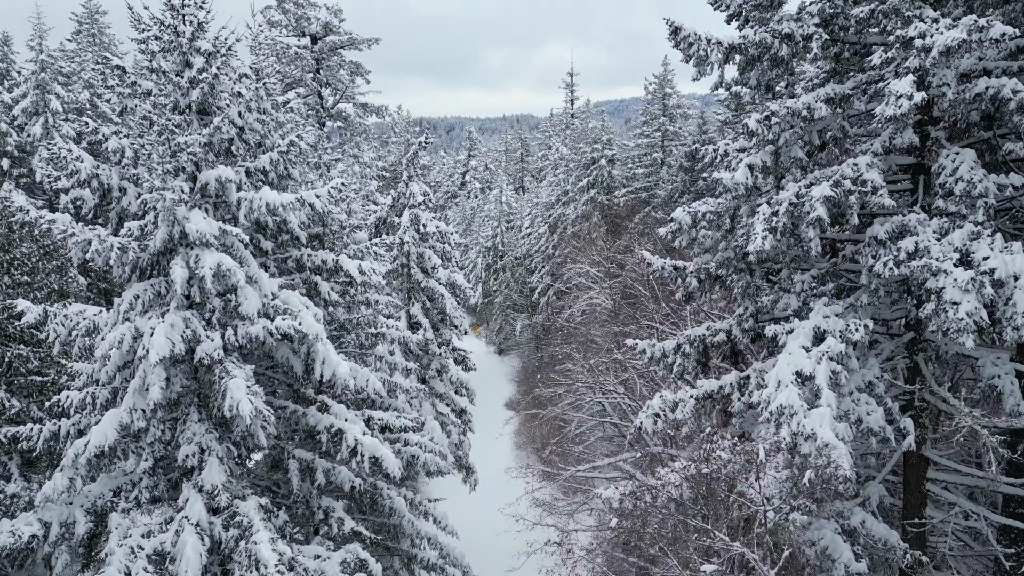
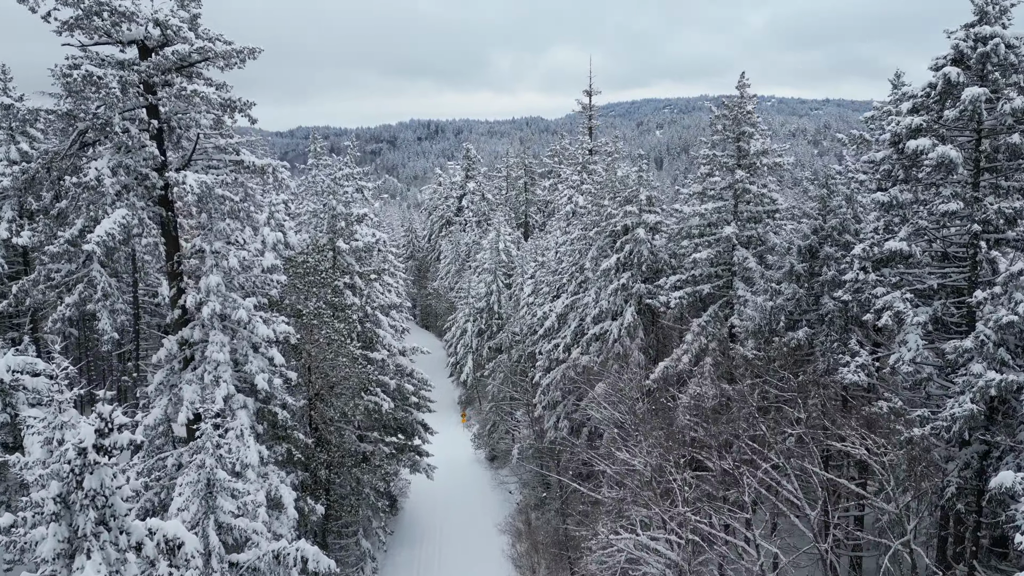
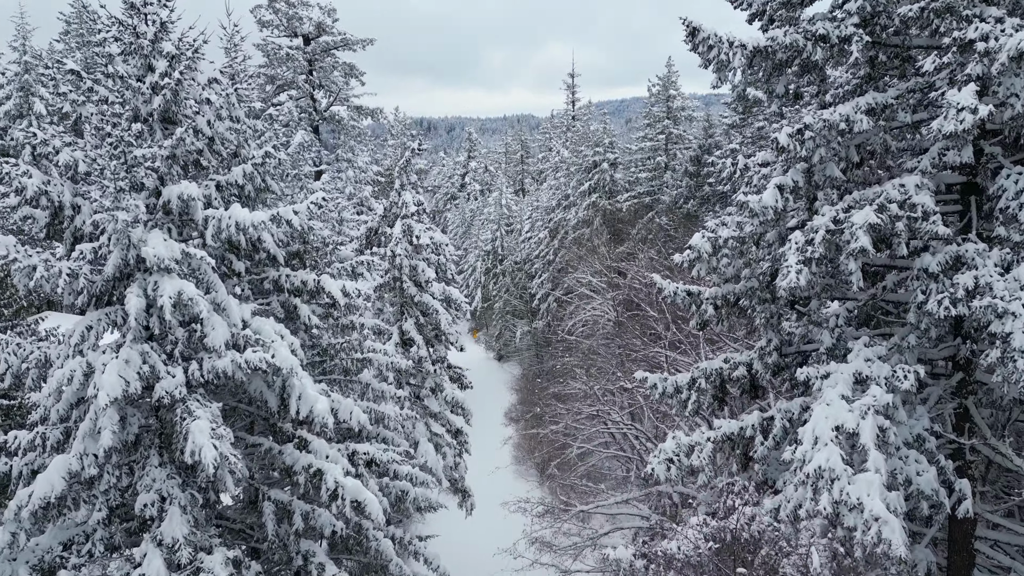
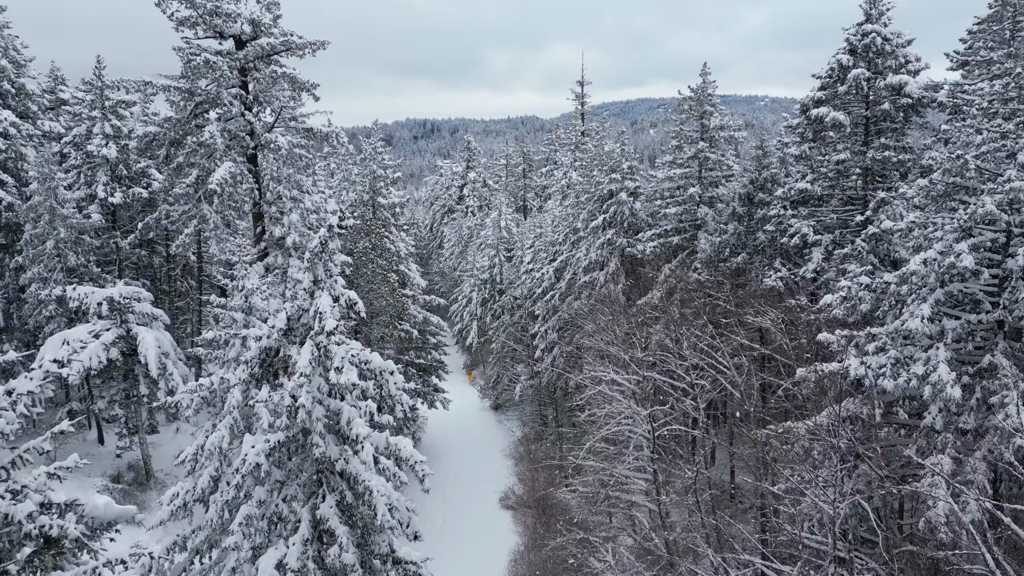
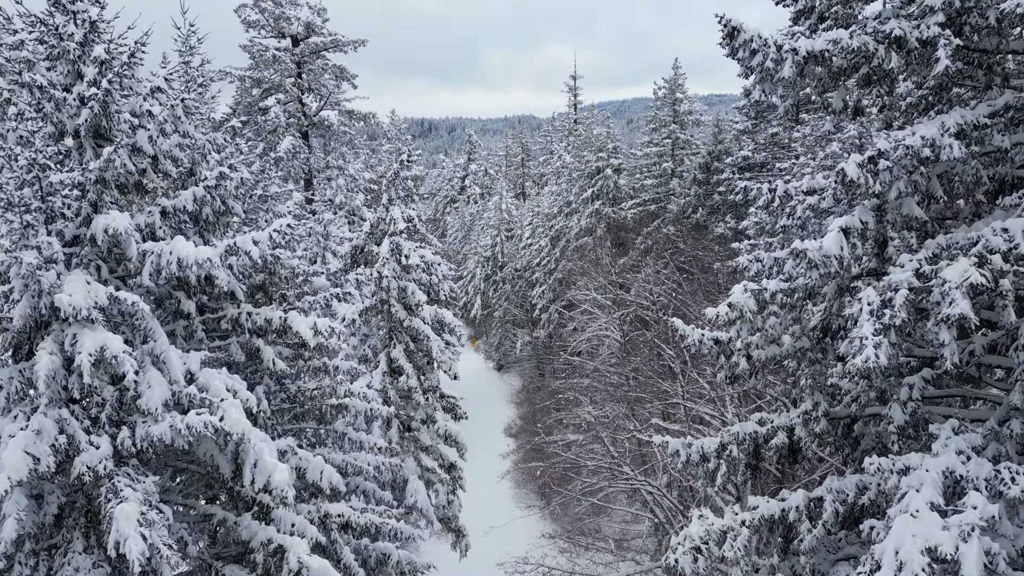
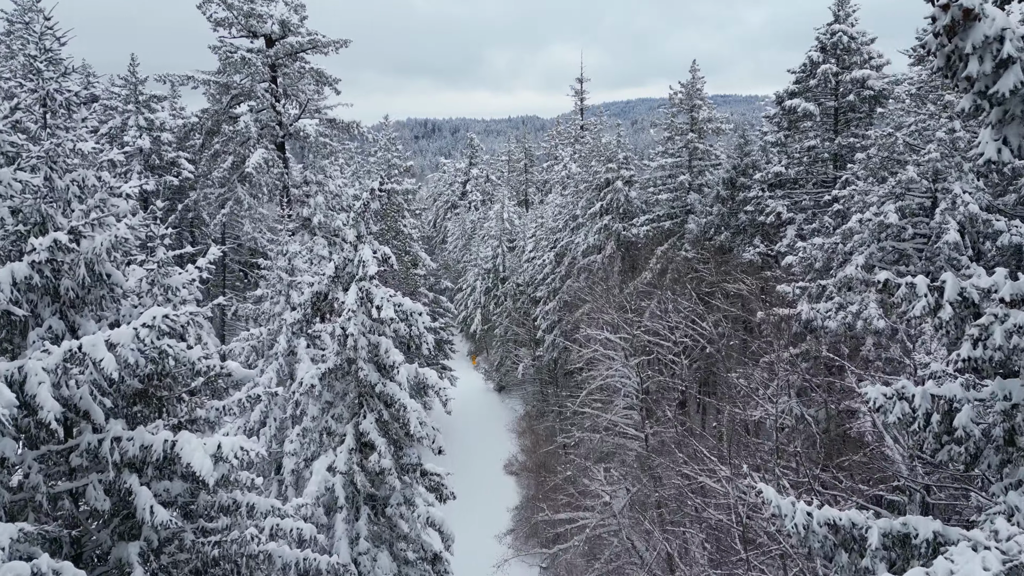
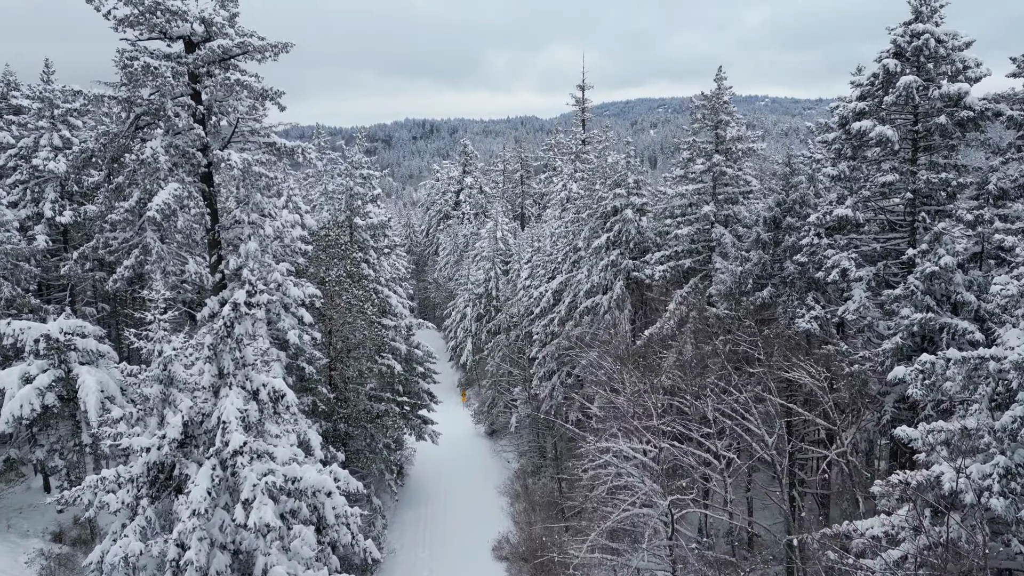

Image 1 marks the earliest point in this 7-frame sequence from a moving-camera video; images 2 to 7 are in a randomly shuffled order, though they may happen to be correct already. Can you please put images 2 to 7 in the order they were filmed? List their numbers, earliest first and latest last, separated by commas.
3, 5, 6, 4, 7, 2
